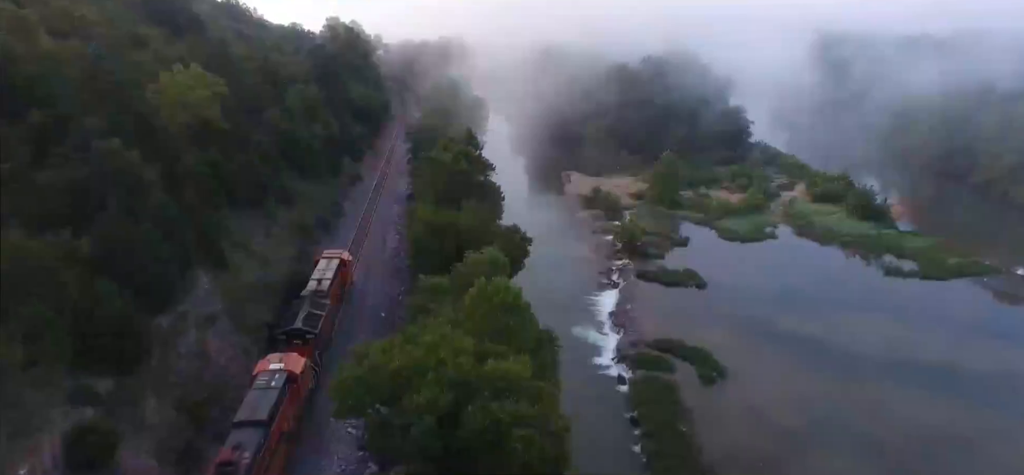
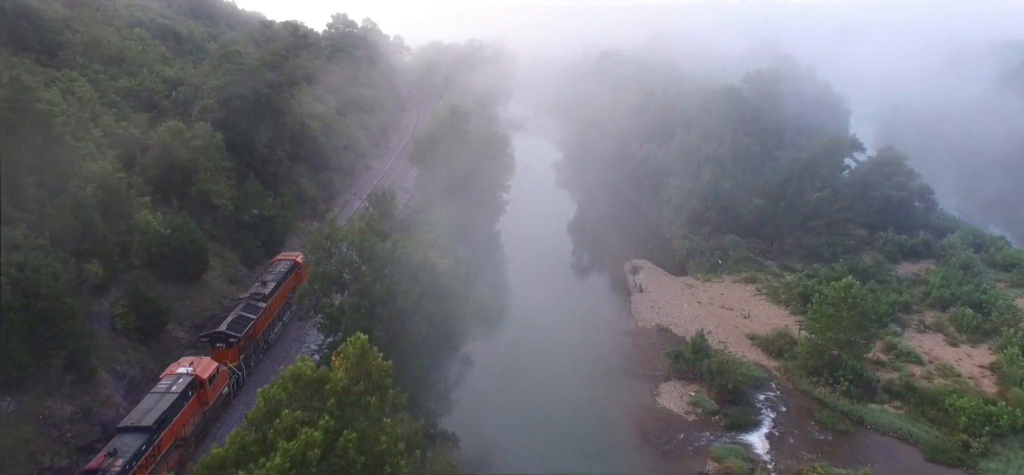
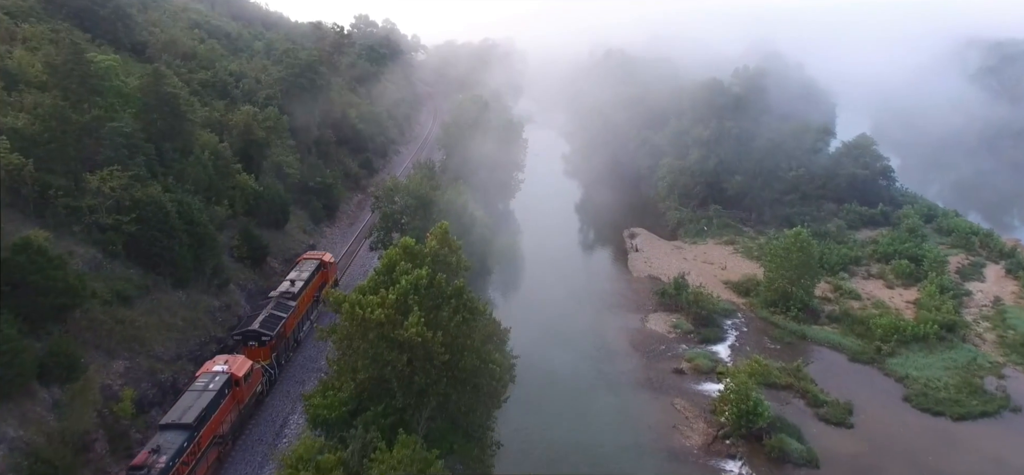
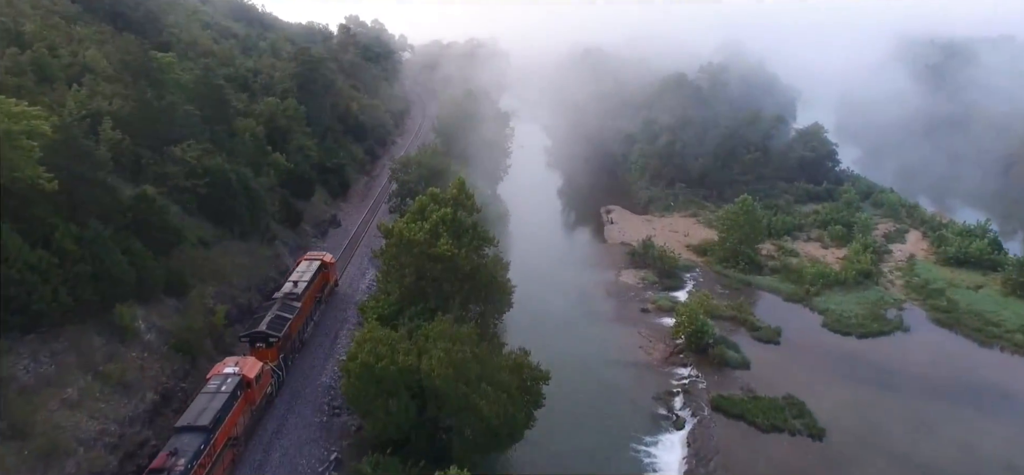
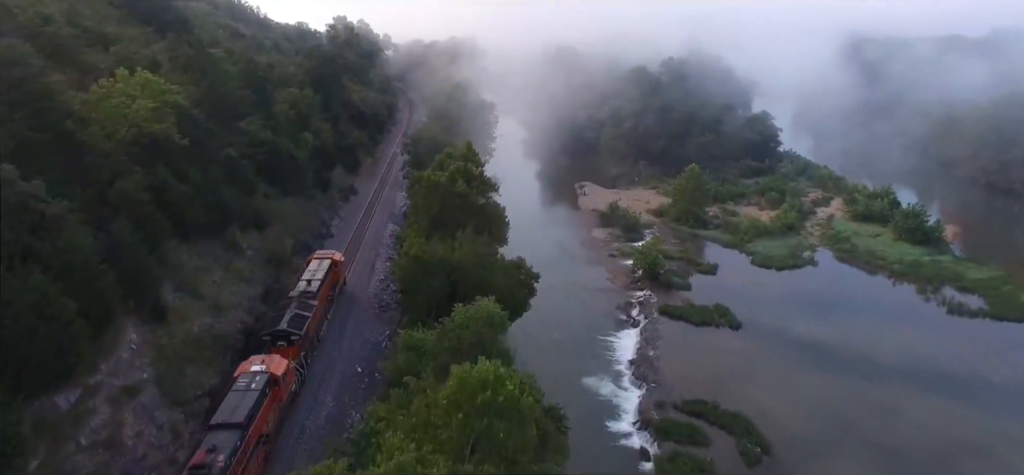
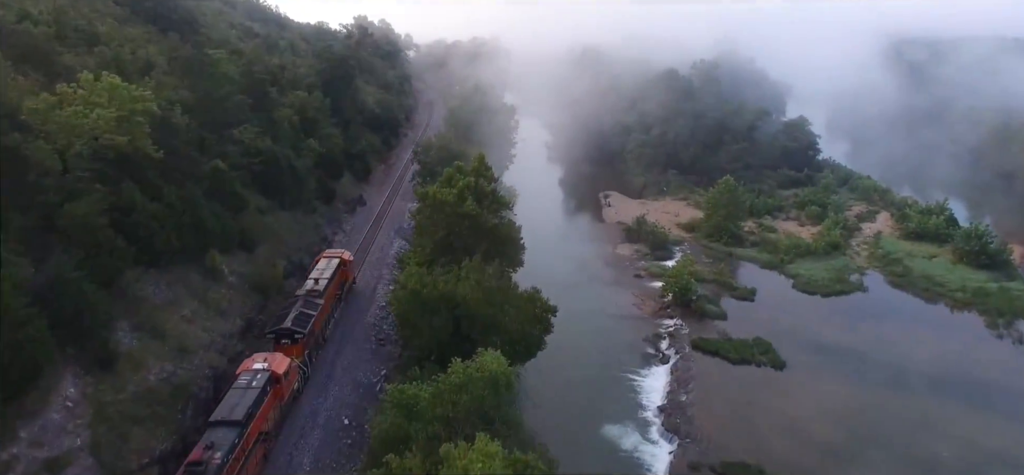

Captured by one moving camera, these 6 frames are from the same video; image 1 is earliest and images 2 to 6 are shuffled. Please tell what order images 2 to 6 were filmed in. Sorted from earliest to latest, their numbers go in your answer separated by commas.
5, 6, 4, 3, 2
